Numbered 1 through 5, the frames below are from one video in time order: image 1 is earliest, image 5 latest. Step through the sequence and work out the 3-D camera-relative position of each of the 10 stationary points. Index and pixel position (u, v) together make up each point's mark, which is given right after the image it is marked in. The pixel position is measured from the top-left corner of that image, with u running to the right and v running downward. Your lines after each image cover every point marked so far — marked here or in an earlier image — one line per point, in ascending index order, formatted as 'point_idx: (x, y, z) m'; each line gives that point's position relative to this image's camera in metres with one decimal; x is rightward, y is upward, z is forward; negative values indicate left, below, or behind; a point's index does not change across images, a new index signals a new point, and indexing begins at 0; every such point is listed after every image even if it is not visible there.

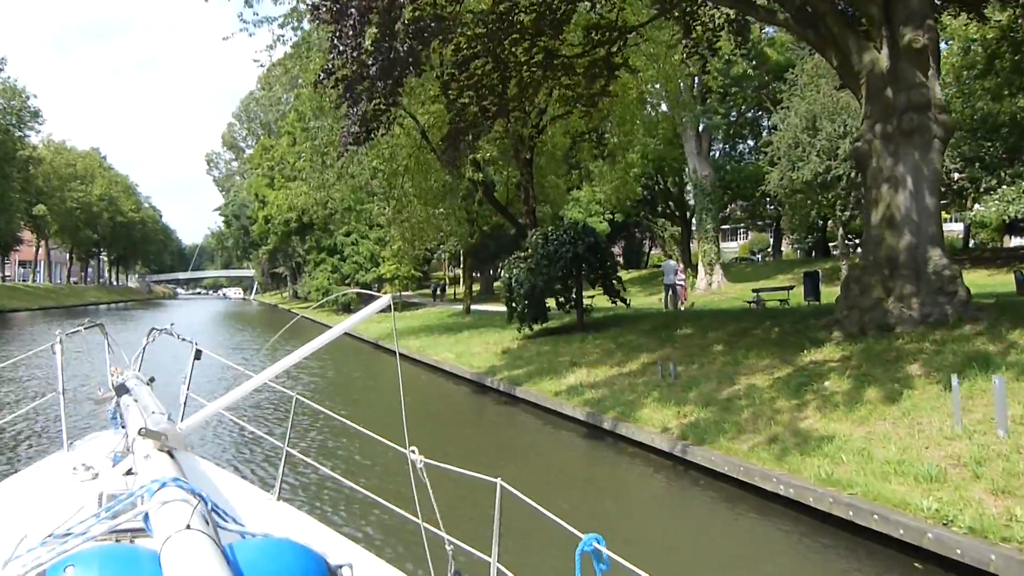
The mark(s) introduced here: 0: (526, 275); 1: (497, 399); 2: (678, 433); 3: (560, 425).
0: (+0.3, +0.3, +18.0) m
1: (-0.3, -1.9, +13.9) m
2: (+1.8, -1.6, +8.6) m
3: (+0.5, -1.9, +11.3) m
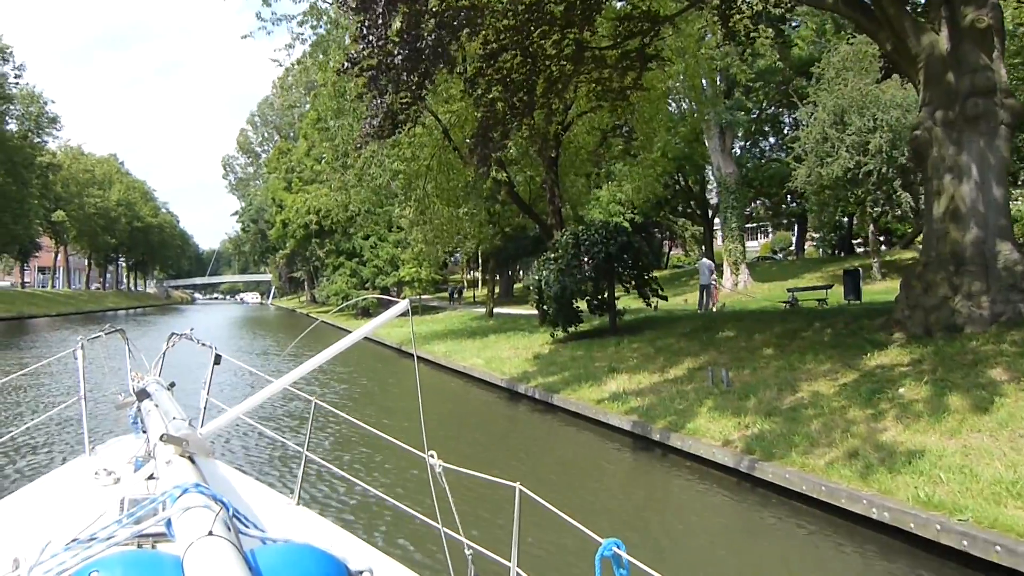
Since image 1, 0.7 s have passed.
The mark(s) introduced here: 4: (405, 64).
0: (+1.0, +0.3, +17.4) m
1: (+0.3, -1.9, +13.2) m
2: (+2.3, -1.6, +7.9) m
3: (+1.1, -1.9, +10.6) m
4: (-1.7, +3.6, +12.8) m
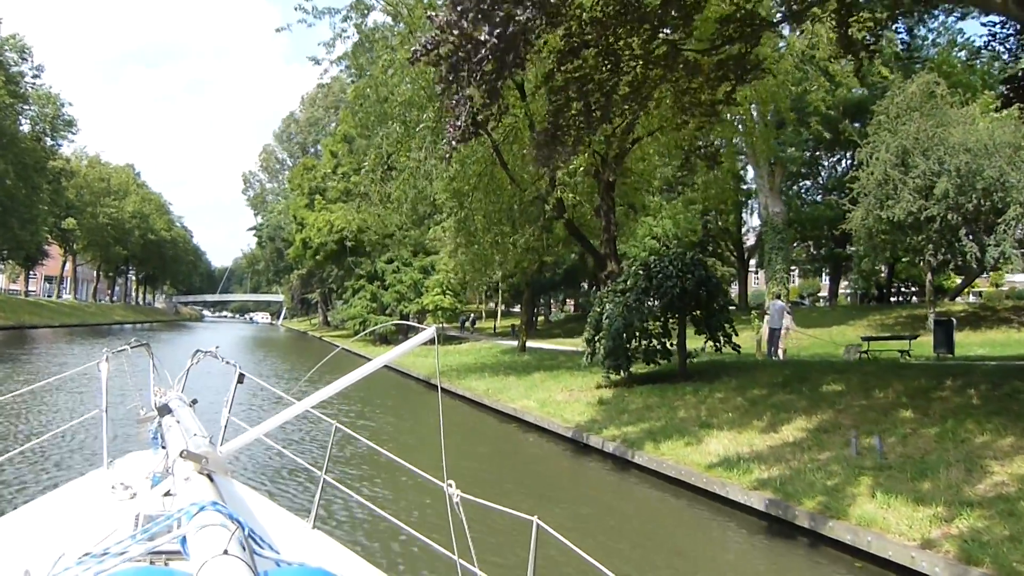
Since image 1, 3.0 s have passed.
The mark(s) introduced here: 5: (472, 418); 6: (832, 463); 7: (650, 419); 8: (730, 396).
0: (+2.1, -0.5, +15.4) m
1: (+1.3, -2.4, +11.2) m
2: (+3.3, -1.9, +5.9) m
3: (+2.1, -2.3, +8.6) m
4: (-0.4, +3.2, +11.0) m
5: (-0.8, -2.6, +15.7) m
6: (+3.3, -1.8, +8.3) m
7: (+2.1, -2.0, +12.1) m
8: (+3.5, -1.7, +12.8) m
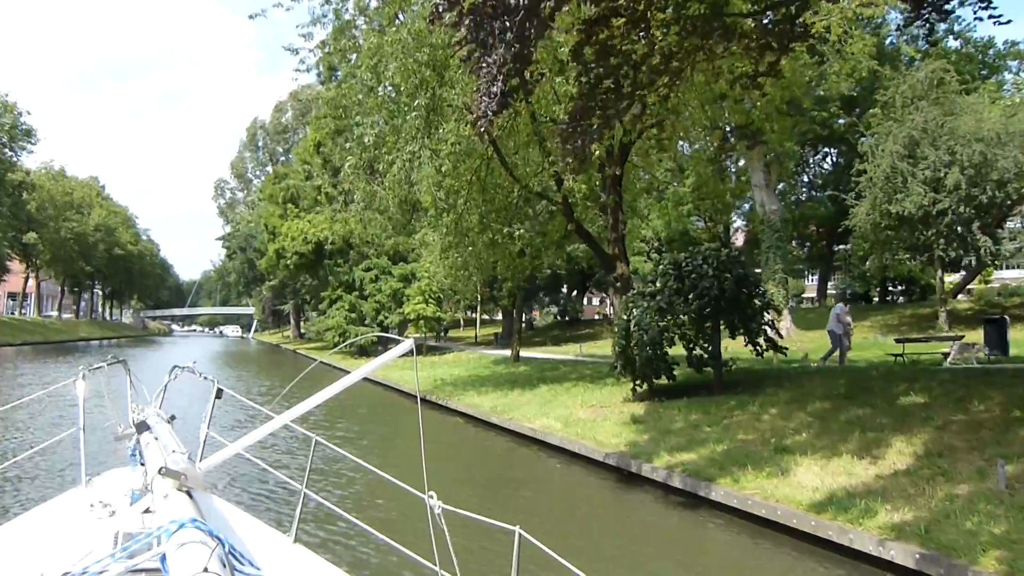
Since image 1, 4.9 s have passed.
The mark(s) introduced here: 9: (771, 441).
0: (+2.3, -0.5, +13.6) m
1: (+1.7, -2.4, +9.3) m
2: (+3.9, -1.8, +4.1) m
3: (+2.6, -2.3, +6.8) m
4: (-0.1, +3.2, +9.1) m
5: (-0.6, -2.6, +13.7) m
6: (+3.9, -1.7, +6.5) m
7: (+2.5, -2.0, +10.2) m
8: (+3.9, -1.7, +11.0) m
9: (+3.2, -1.9, +9.7) m
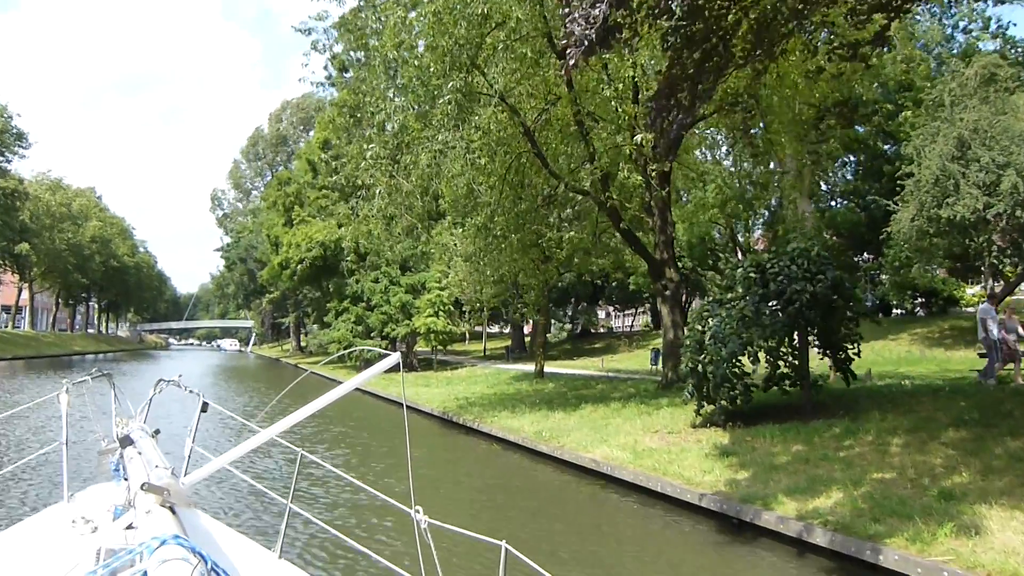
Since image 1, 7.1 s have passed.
0: (+3.1, -0.6, +11.7) m
1: (+2.5, -2.4, +7.3) m
2: (+4.7, -1.8, +2.1) m
3: (+3.4, -2.2, +4.8) m
4: (+0.7, +3.2, +7.2) m
5: (+0.2, -2.7, +11.7) m
6: (+4.7, -1.7, +4.5) m
7: (+3.3, -2.0, +8.3) m
8: (+4.7, -1.7, +9.1) m
9: (+4.0, -1.9, +7.7) m
